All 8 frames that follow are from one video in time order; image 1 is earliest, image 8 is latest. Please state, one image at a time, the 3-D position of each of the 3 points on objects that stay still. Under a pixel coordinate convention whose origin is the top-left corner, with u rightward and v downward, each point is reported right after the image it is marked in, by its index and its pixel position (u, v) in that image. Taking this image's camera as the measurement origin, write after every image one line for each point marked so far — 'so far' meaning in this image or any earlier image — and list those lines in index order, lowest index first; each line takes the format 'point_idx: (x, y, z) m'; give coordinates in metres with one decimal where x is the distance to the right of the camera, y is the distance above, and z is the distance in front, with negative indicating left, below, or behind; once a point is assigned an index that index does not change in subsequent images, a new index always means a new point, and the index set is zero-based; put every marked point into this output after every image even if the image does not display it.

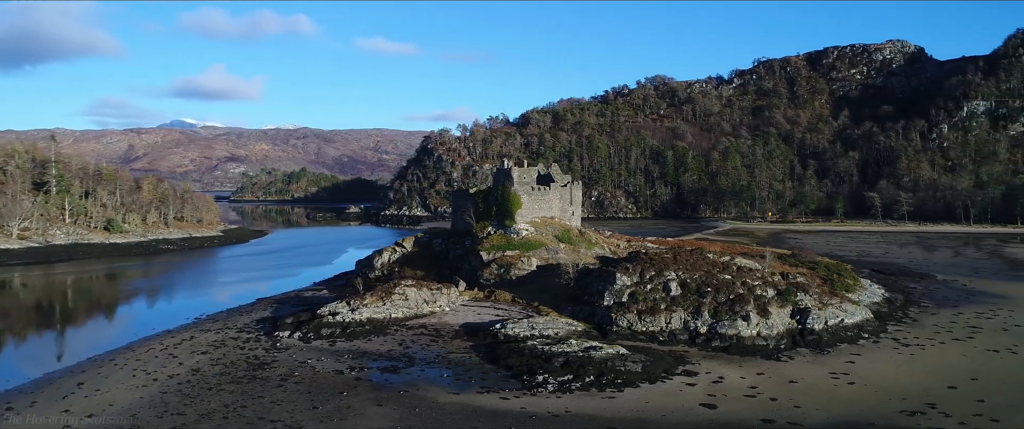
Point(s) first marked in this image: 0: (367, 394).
0: (-4.1, -5.2, +16.9) m
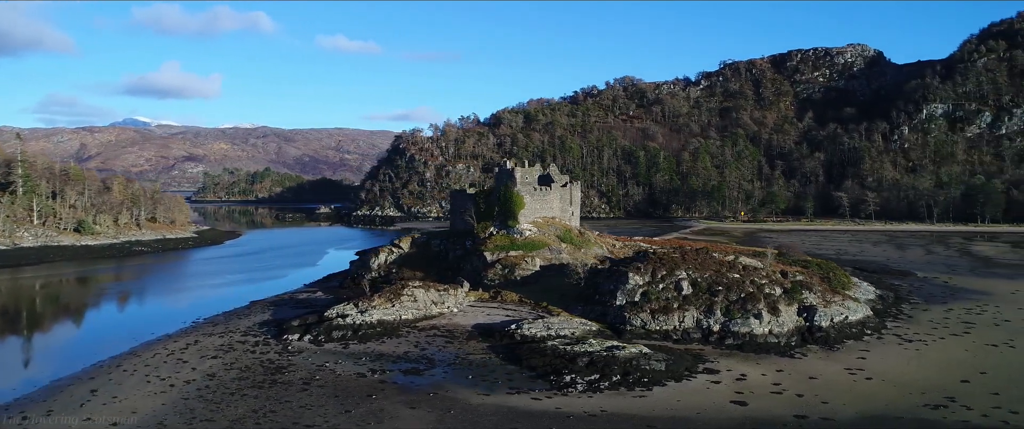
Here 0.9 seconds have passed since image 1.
0: (-3.3, -5.2, +16.6) m
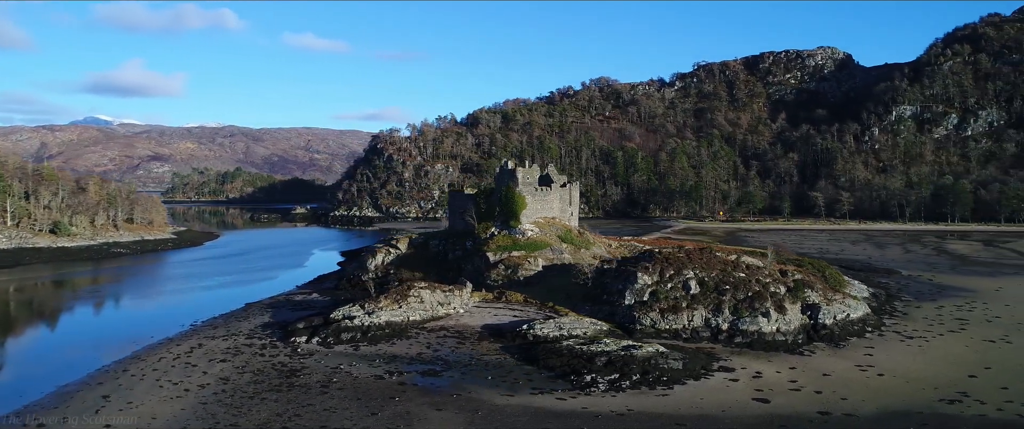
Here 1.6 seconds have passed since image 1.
0: (-2.6, -5.2, +16.5) m
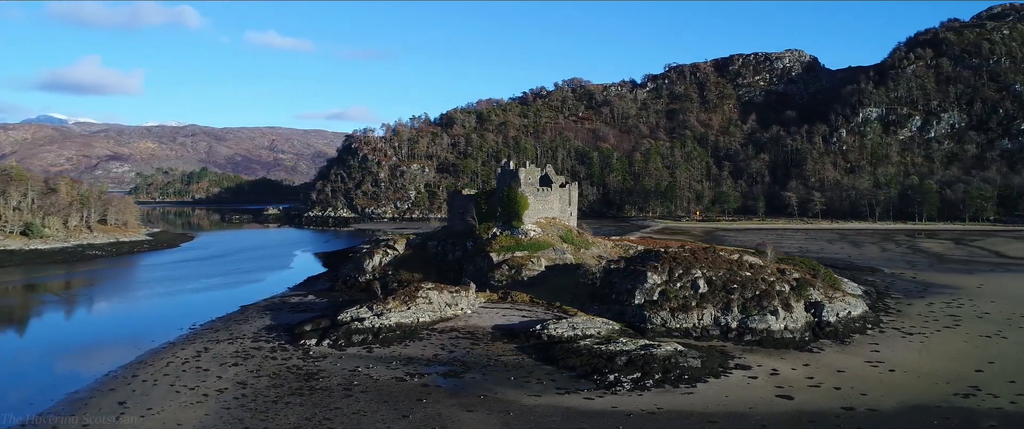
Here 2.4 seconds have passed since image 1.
0: (-1.8, -5.2, +16.4) m
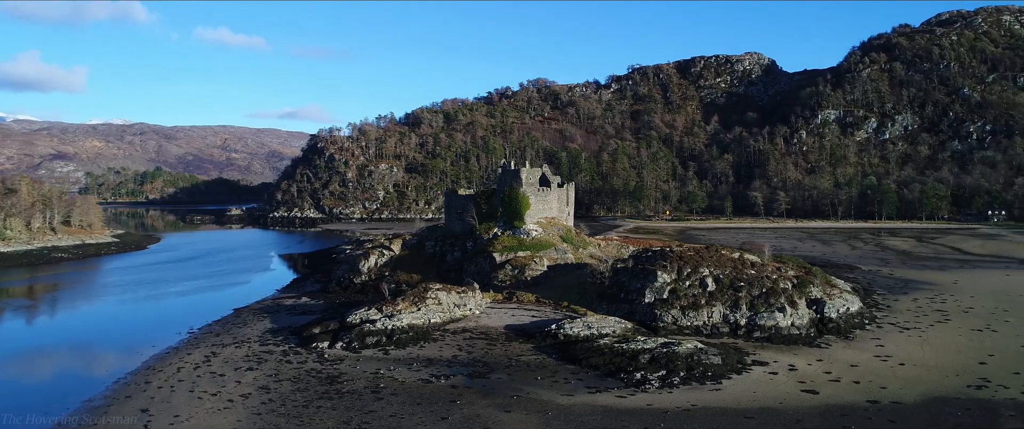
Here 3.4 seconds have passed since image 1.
0: (-0.8, -5.3, +16.4) m
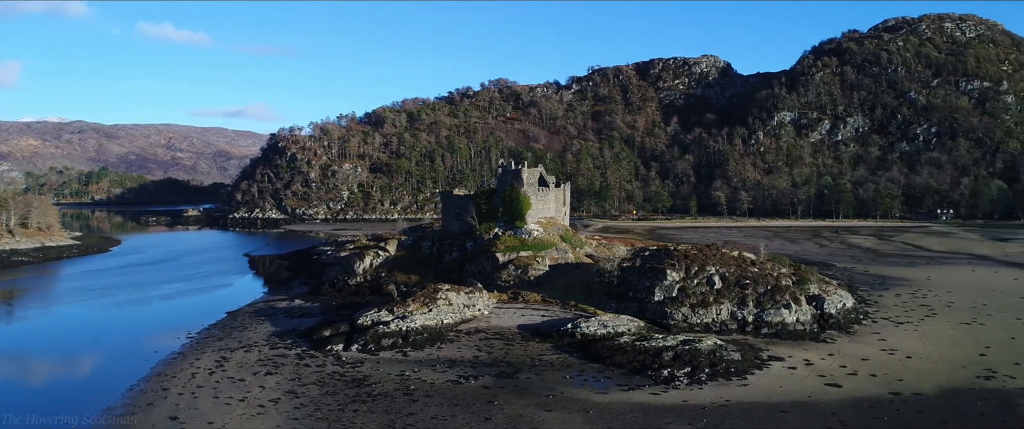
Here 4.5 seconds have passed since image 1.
0: (+0.2, -5.3, +16.4) m
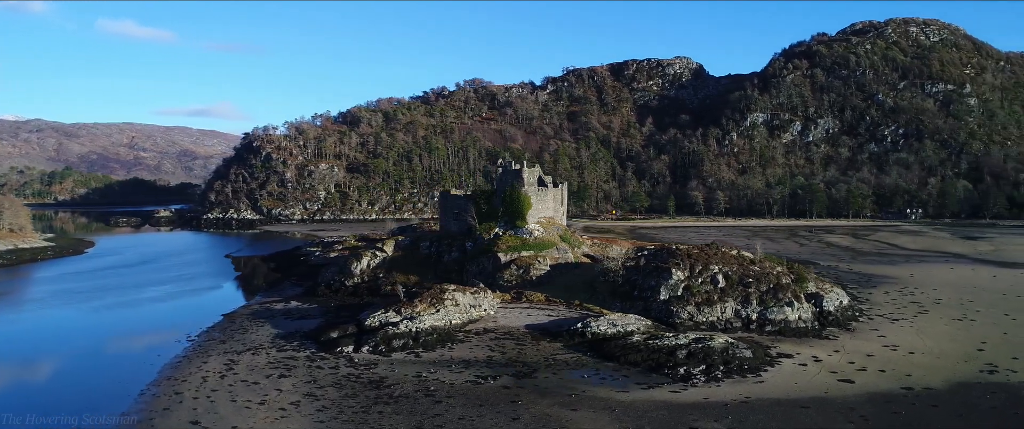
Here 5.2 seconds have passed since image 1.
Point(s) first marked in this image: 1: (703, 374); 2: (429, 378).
0: (+0.9, -5.3, +16.5) m
1: (+6.1, -5.1, +18.6) m
2: (-2.7, -5.3, +19.0) m
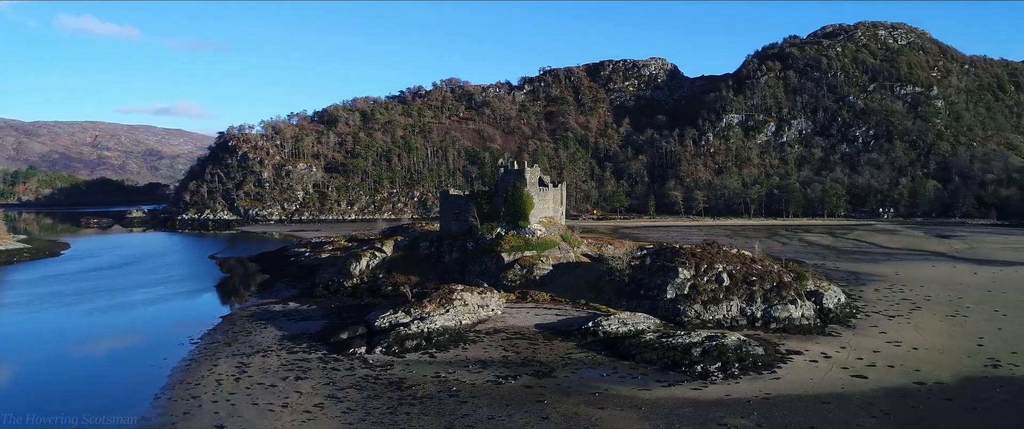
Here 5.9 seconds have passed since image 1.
0: (+1.6, -5.3, +16.6) m
1: (+6.8, -5.1, +18.9) m
2: (-2.1, -5.3, +19.0) m
